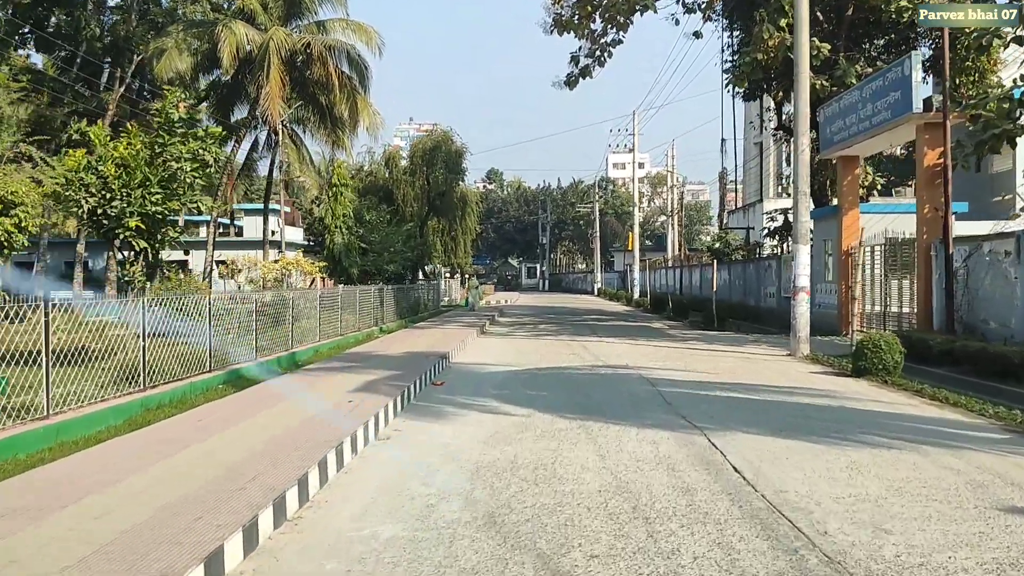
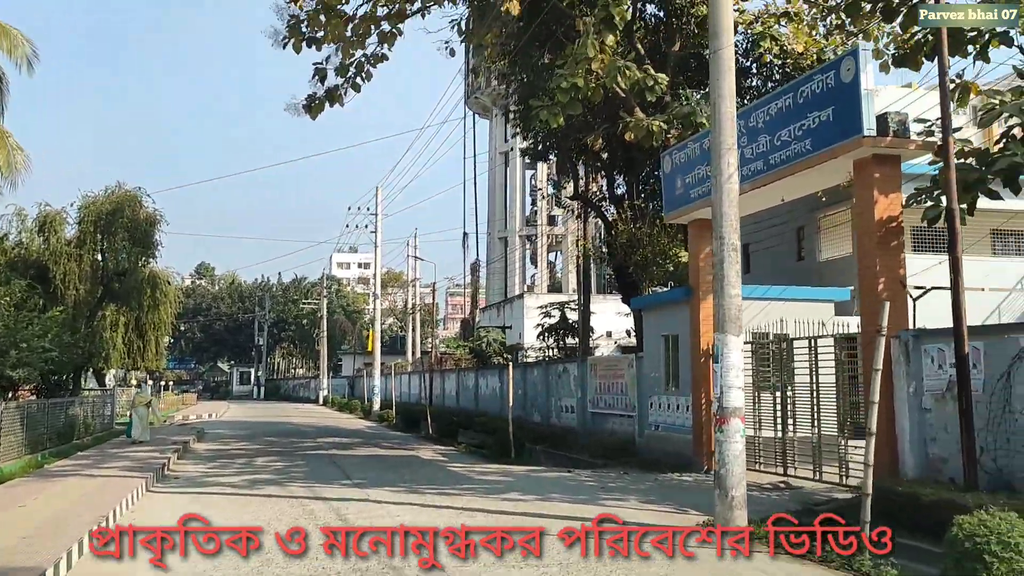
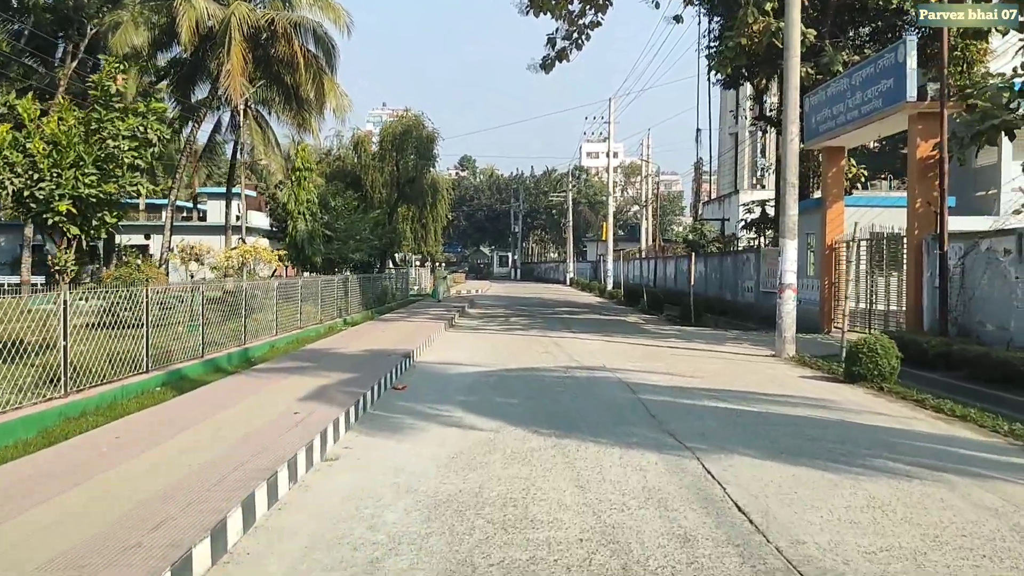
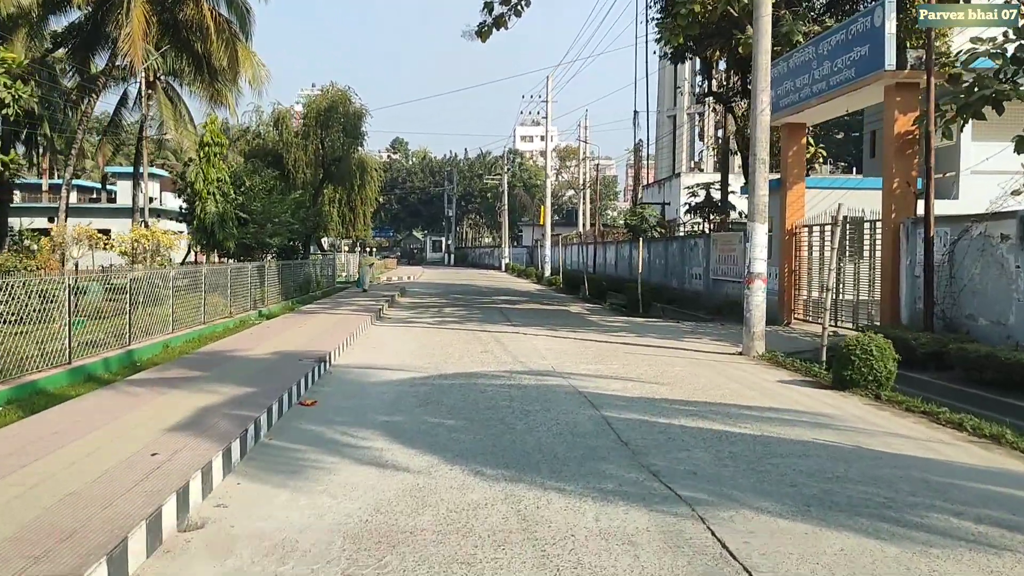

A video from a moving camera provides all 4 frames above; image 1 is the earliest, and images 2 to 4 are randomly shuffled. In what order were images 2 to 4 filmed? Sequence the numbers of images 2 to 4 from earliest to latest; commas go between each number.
3, 4, 2
